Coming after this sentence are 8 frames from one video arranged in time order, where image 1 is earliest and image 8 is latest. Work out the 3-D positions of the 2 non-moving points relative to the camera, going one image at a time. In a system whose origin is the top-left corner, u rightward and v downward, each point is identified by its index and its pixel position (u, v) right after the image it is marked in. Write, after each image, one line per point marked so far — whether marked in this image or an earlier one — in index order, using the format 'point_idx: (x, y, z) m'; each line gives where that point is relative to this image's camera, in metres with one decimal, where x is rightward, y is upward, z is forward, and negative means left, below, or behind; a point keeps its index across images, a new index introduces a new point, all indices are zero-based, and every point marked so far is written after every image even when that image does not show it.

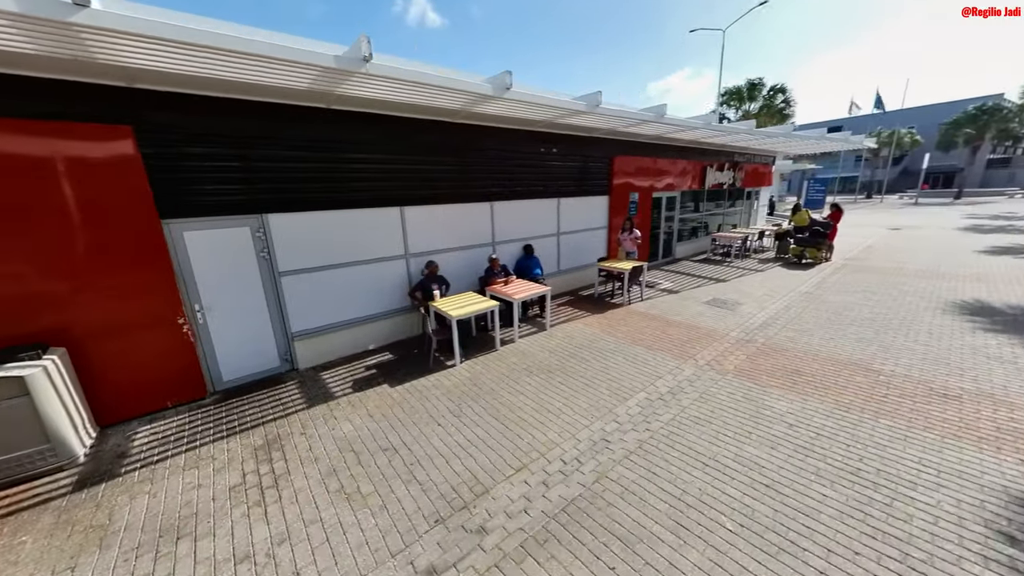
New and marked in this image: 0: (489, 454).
0: (-0.2, -1.6, +3.6) m
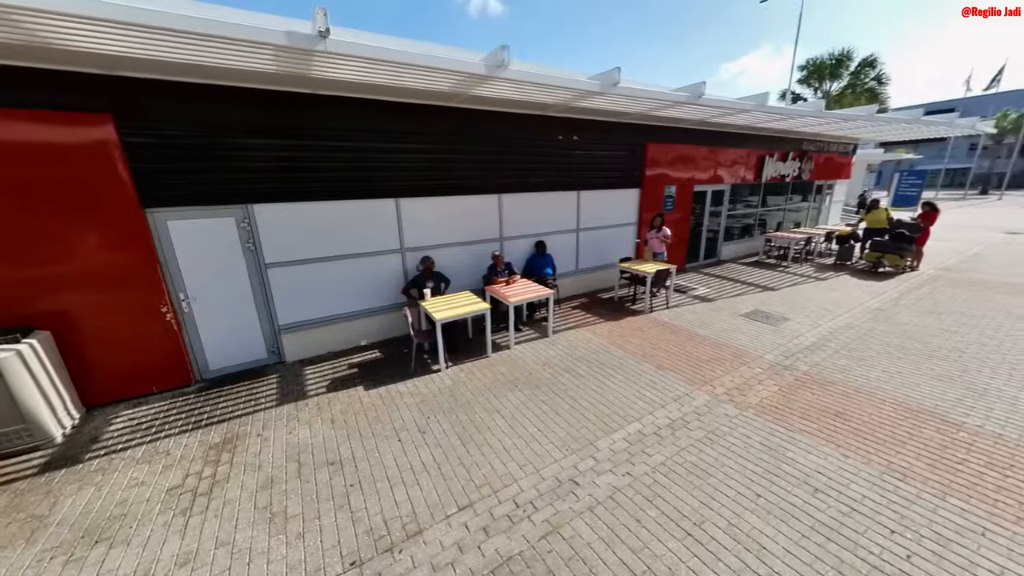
0: (-0.7, -1.7, +3.2) m
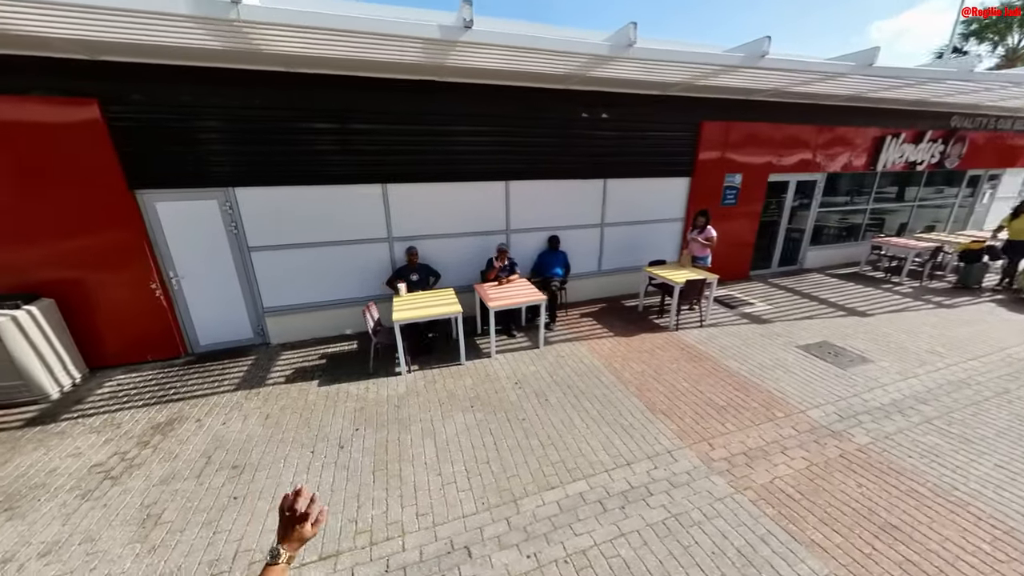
0: (-1.5, -1.8, +2.8) m
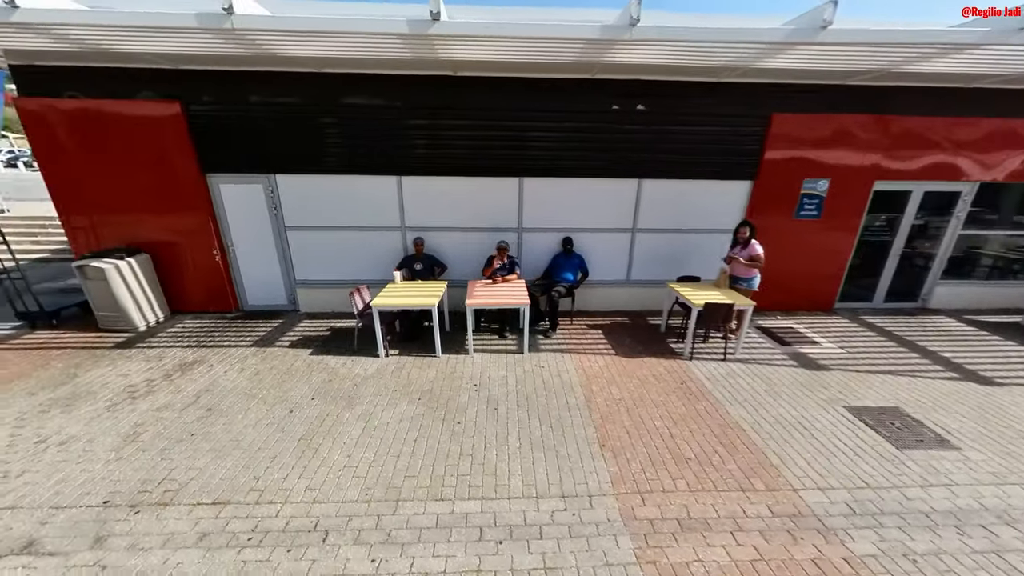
0: (-2.5, -1.6, +3.2) m
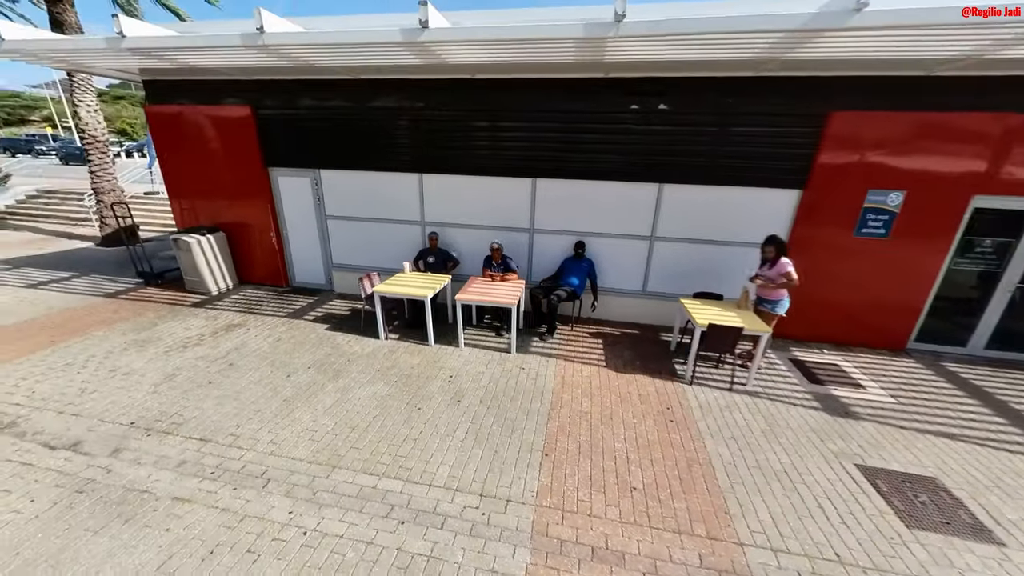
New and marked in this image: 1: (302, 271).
0: (-3.0, -1.3, +3.8) m
1: (-4.2, +0.3, +7.0) m
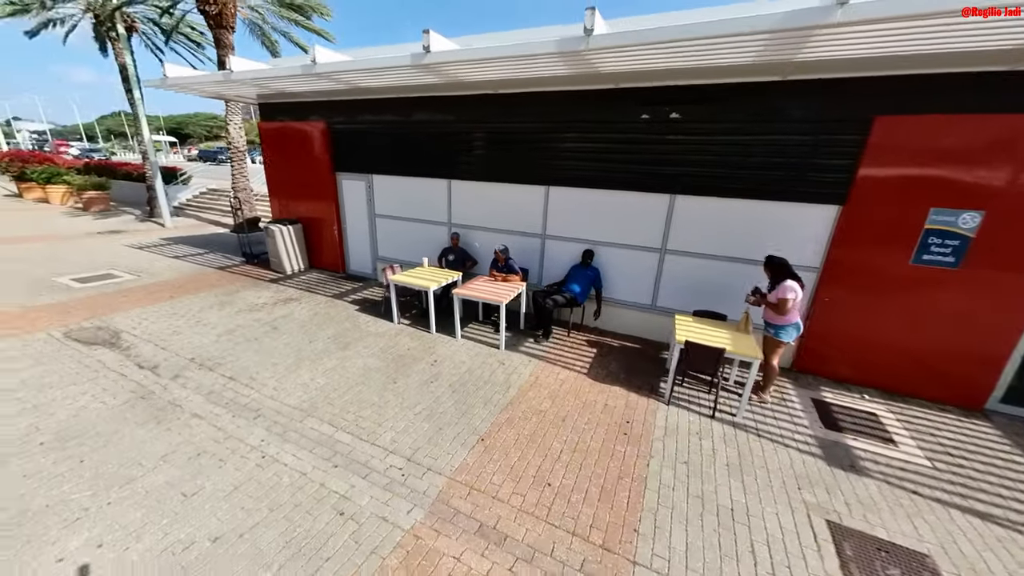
0: (-3.4, -1.0, +4.7) m
1: (-3.6, +0.6, +8.2) m
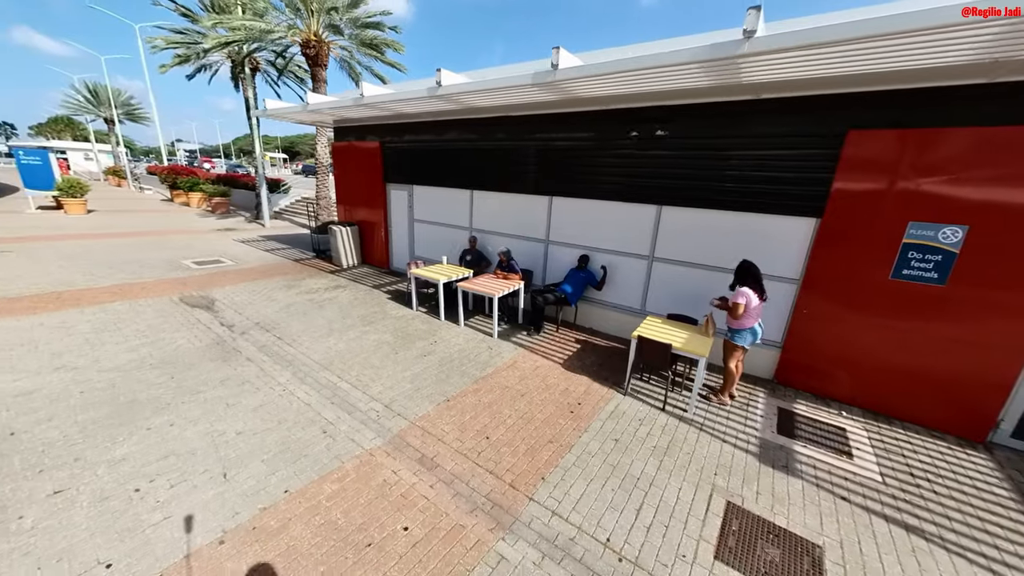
0: (-3.6, -0.7, +6.0) m
1: (-3.1, +0.8, +9.5) m
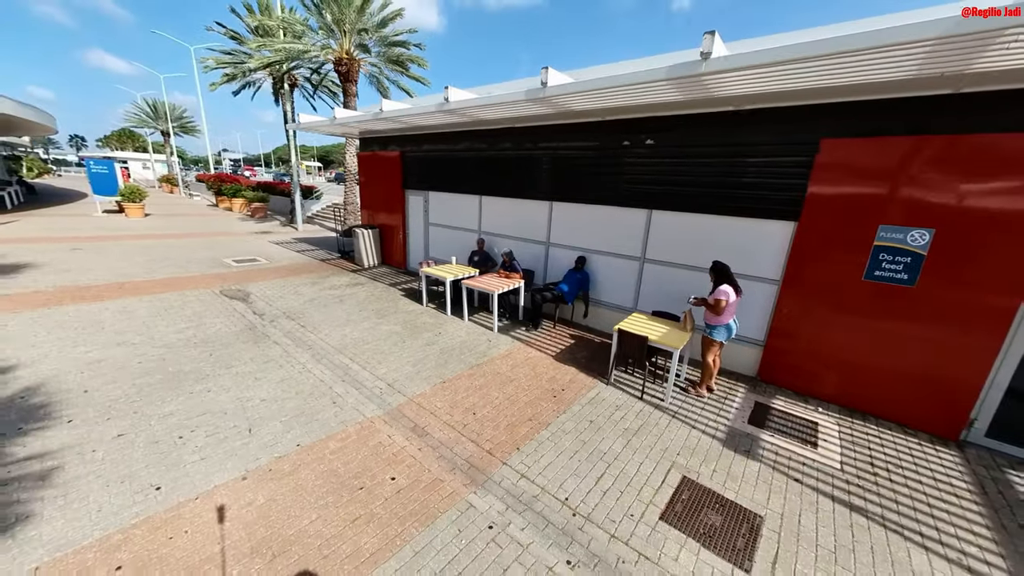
0: (-3.6, -0.6, +6.7) m
1: (-2.8, +0.8, +10.2) m
